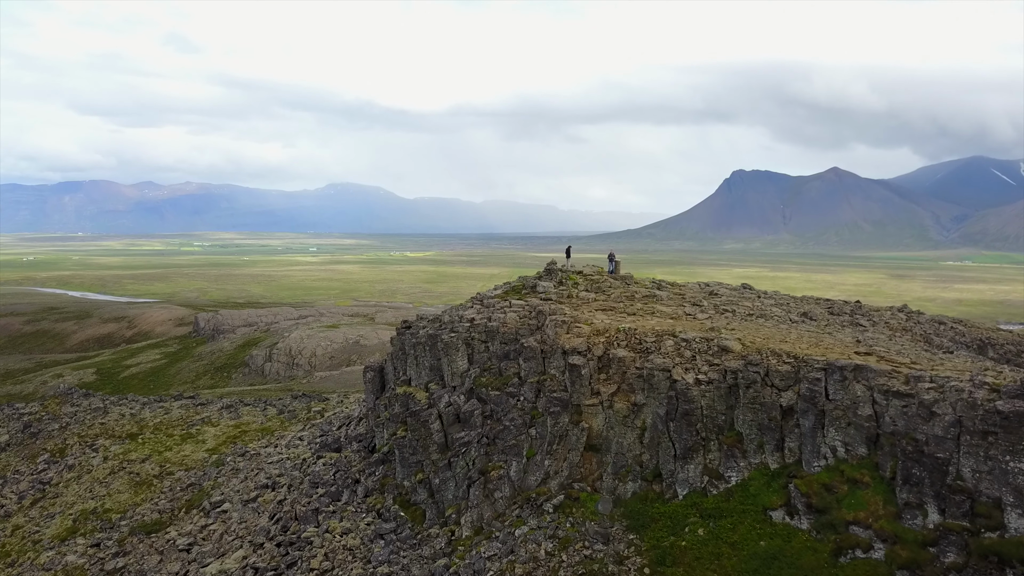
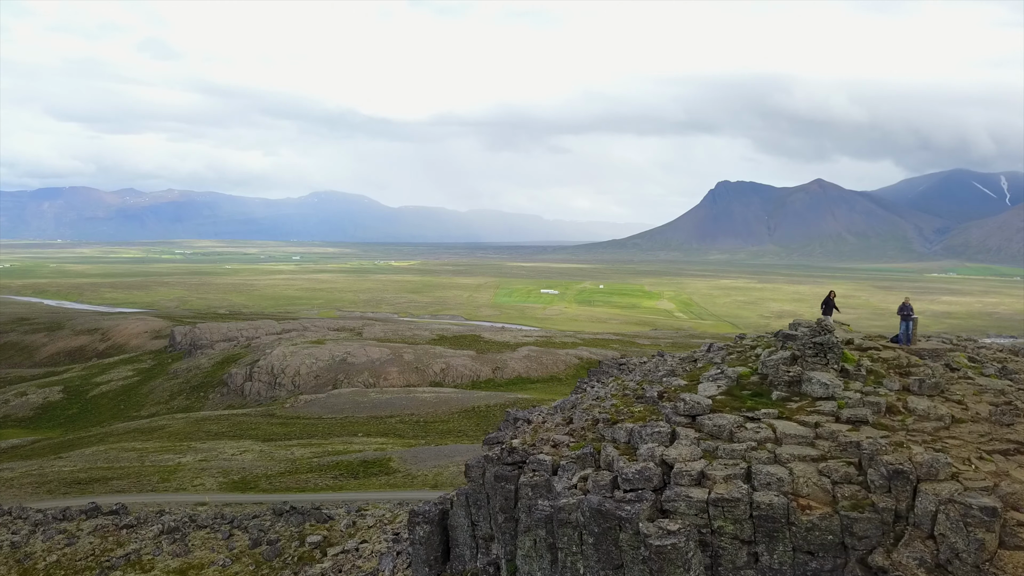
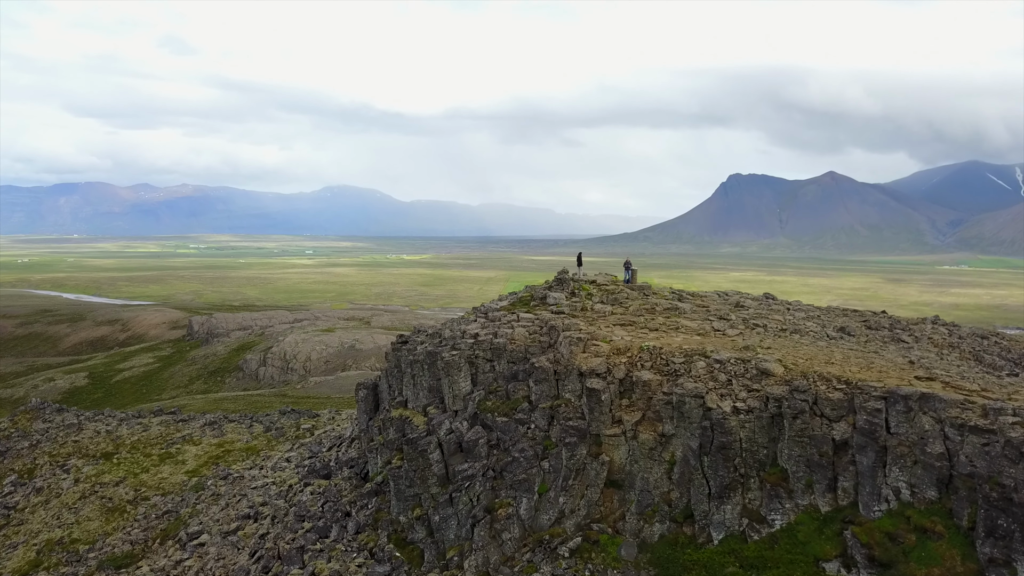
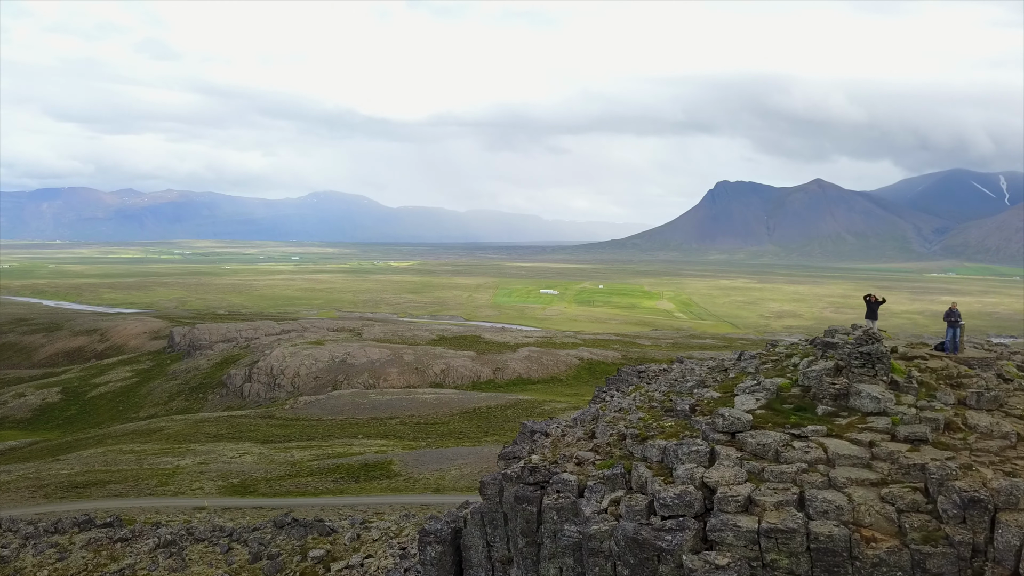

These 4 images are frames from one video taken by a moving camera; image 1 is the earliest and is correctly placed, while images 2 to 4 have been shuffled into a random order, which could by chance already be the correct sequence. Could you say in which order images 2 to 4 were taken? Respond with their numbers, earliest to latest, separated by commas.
3, 2, 4
